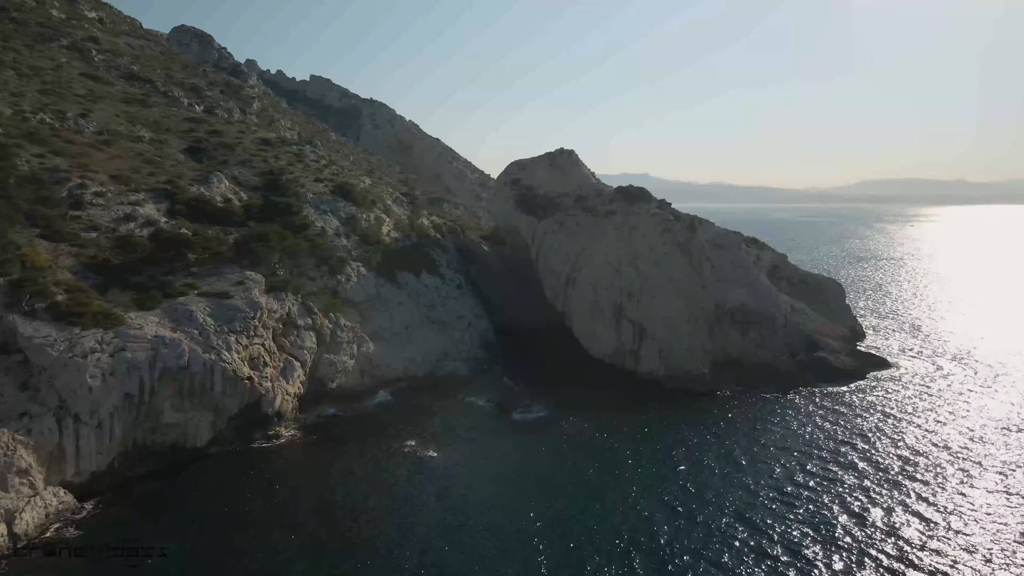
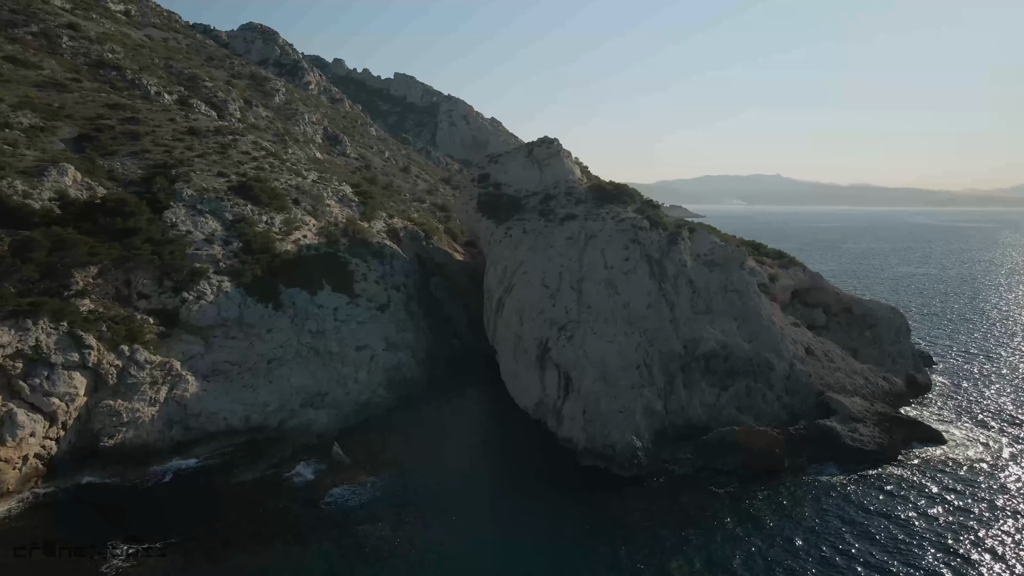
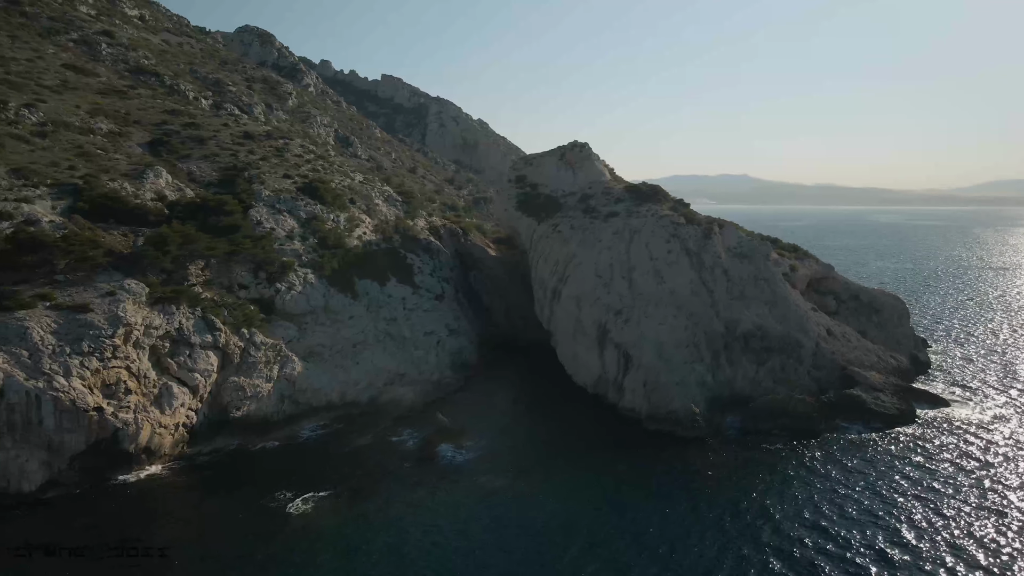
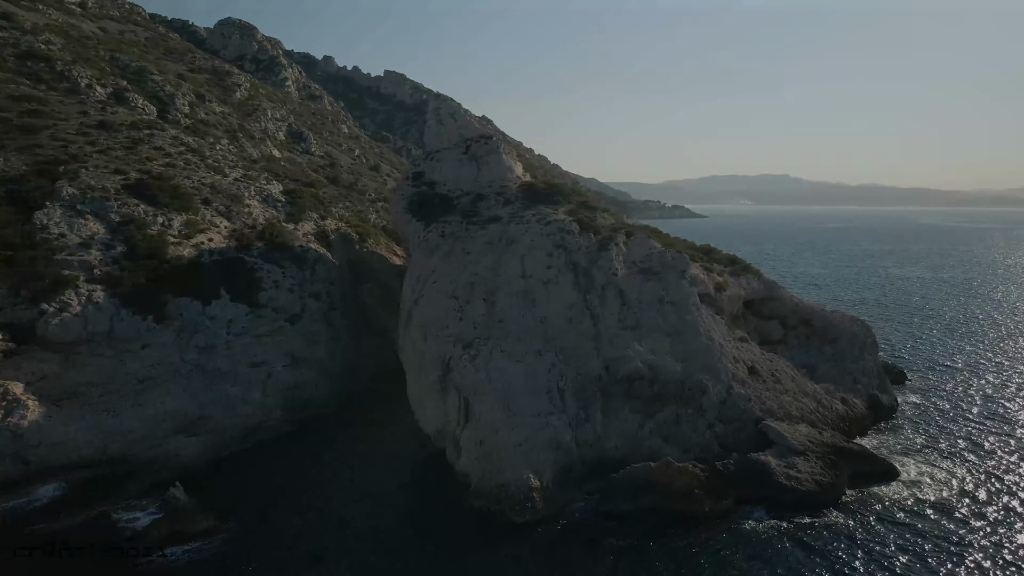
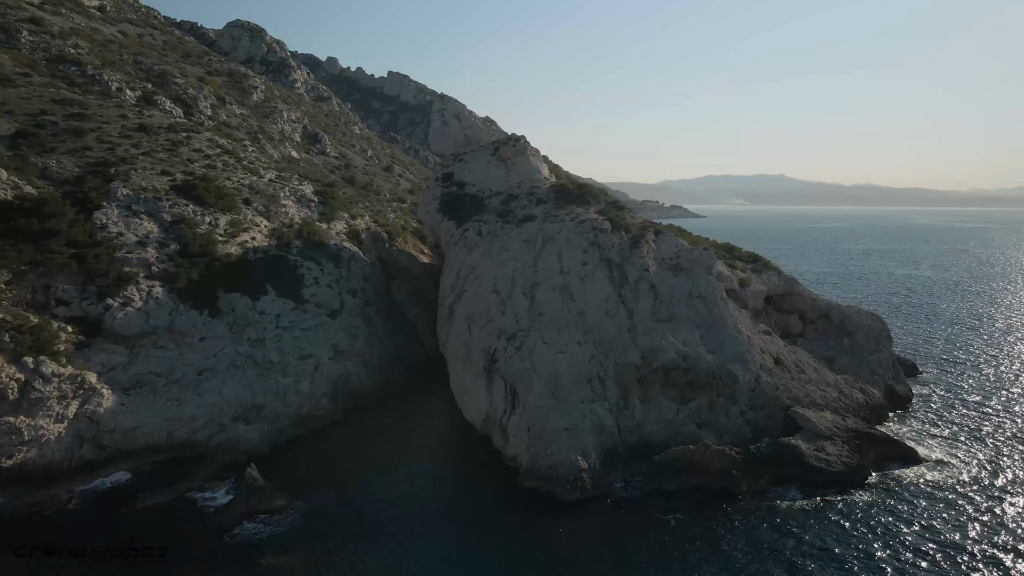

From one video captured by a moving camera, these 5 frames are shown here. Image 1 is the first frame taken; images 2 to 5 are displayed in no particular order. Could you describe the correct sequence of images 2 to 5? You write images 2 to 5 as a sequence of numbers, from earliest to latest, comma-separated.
3, 2, 5, 4
